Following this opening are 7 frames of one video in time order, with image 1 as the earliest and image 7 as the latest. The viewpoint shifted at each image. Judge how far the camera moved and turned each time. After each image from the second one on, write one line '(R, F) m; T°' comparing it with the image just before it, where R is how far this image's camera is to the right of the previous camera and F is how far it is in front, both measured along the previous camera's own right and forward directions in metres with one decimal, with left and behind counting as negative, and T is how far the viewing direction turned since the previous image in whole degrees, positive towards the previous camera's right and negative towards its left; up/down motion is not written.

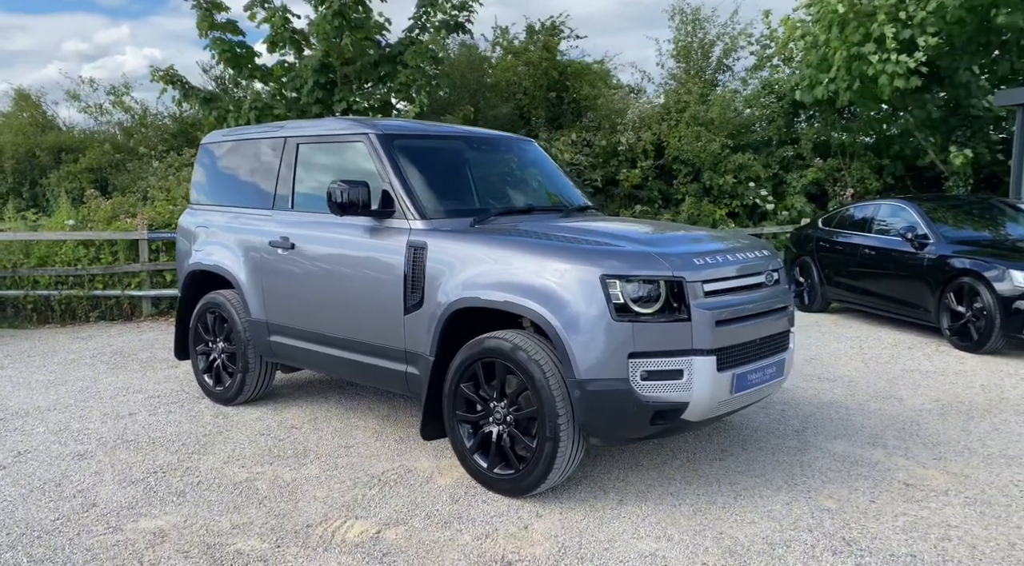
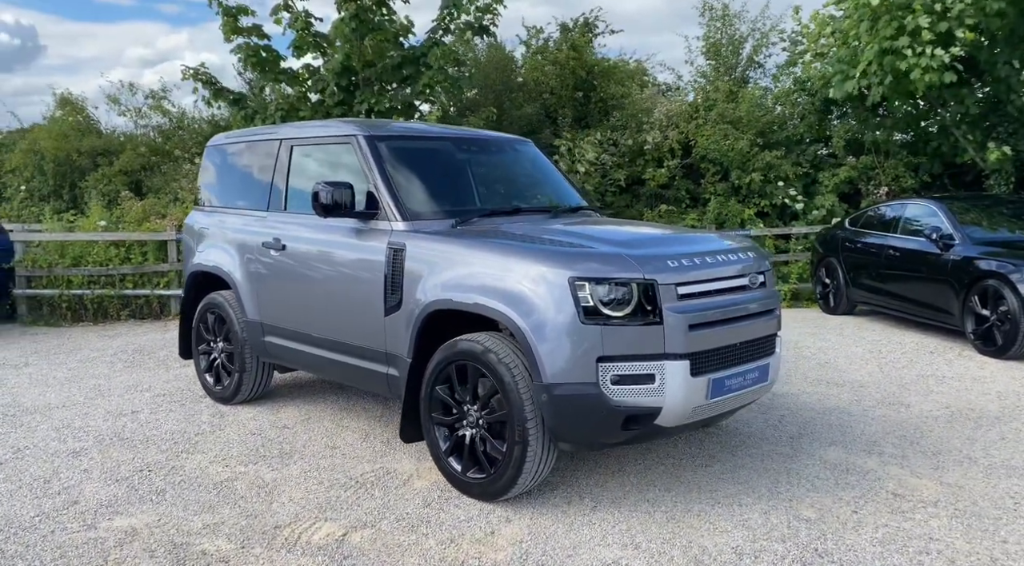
(+0.4, +0.1) m; -3°
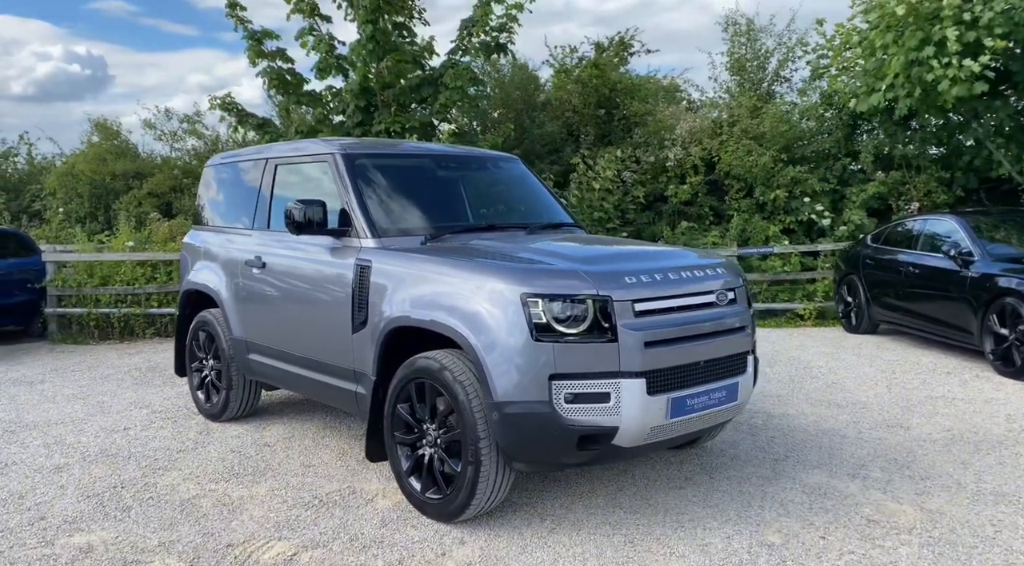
(+0.4, +0.1) m; -3°
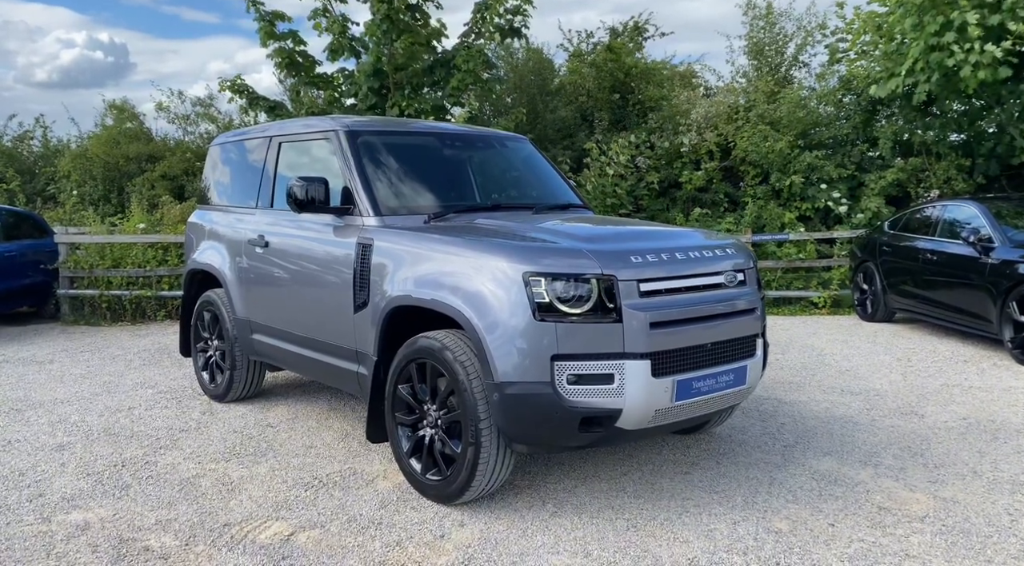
(+0.1, +0.1) m; -1°
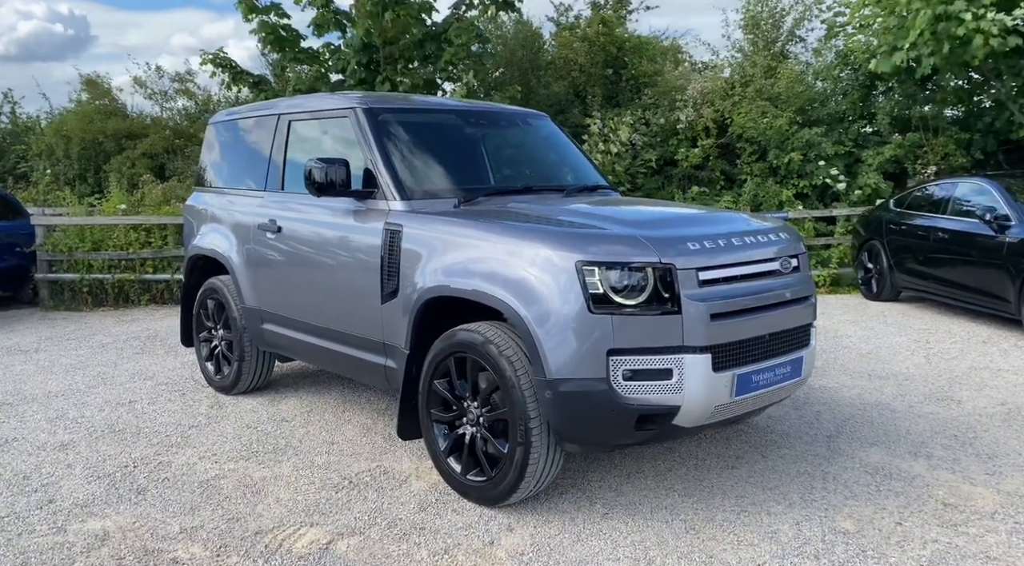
(-0.3, +0.2) m; +2°
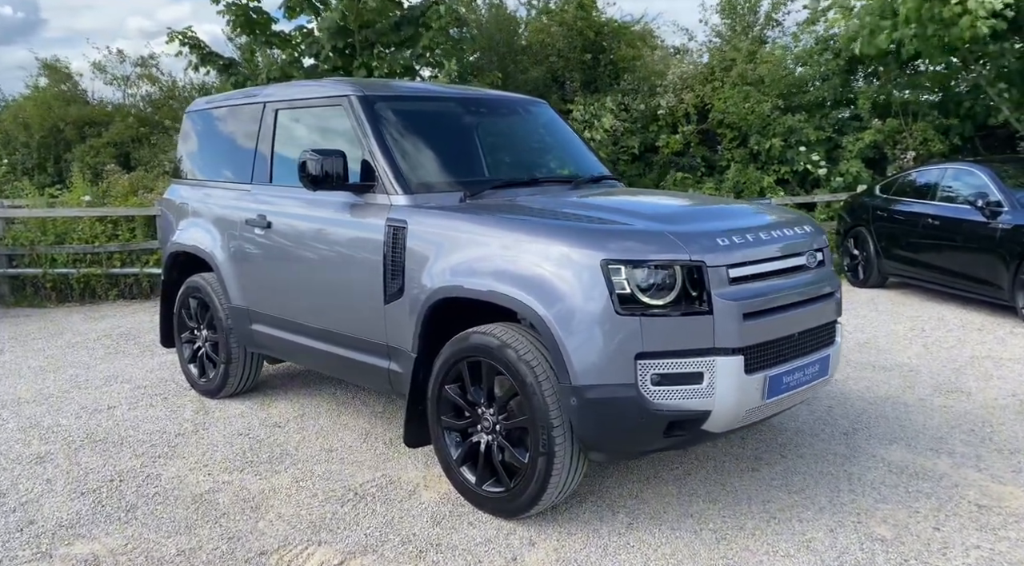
(-0.2, +0.2) m; +2°
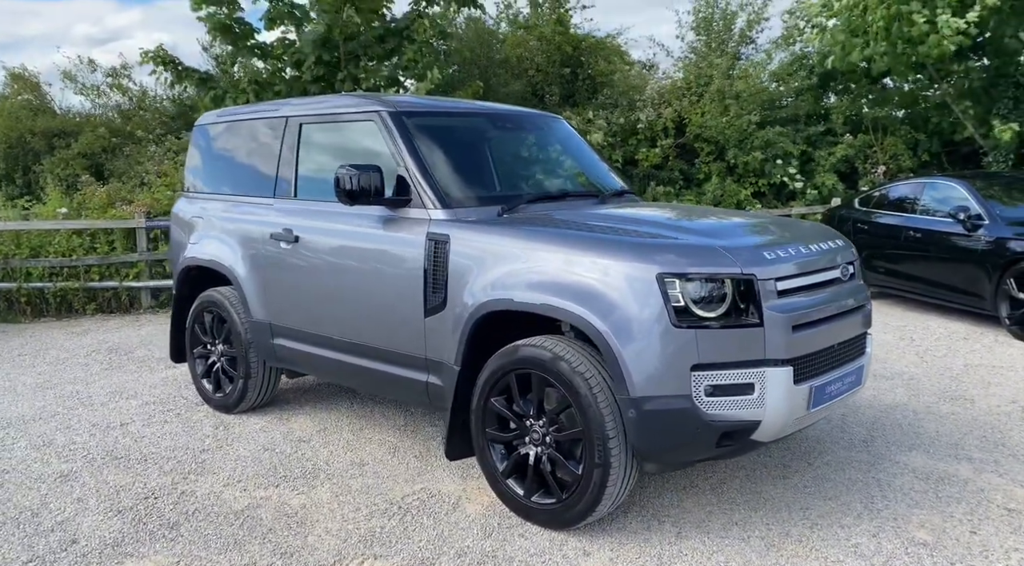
(-0.4, 0.0) m; +3°
